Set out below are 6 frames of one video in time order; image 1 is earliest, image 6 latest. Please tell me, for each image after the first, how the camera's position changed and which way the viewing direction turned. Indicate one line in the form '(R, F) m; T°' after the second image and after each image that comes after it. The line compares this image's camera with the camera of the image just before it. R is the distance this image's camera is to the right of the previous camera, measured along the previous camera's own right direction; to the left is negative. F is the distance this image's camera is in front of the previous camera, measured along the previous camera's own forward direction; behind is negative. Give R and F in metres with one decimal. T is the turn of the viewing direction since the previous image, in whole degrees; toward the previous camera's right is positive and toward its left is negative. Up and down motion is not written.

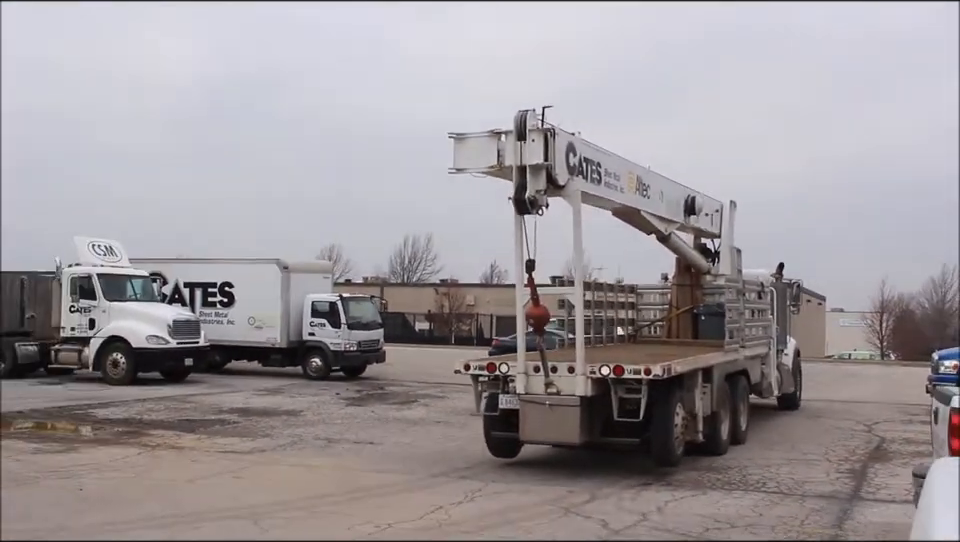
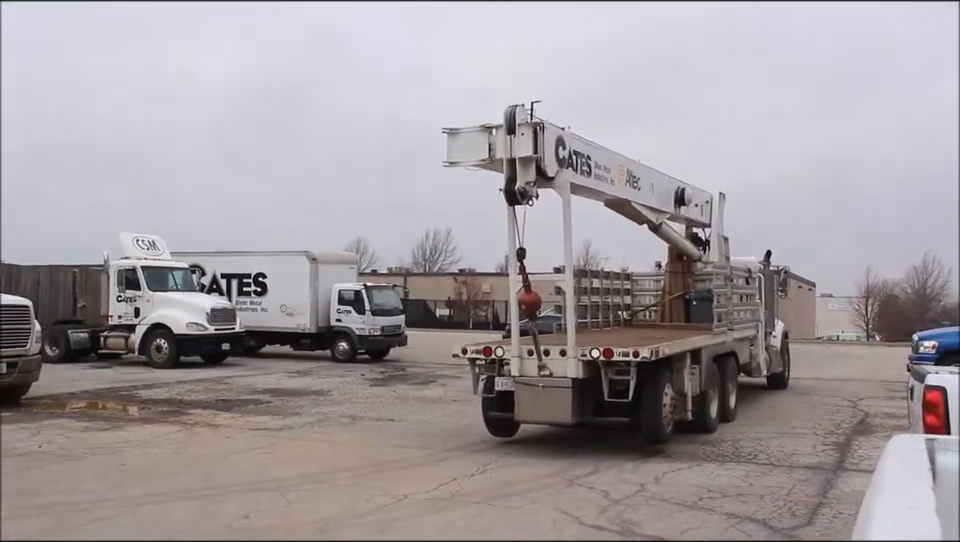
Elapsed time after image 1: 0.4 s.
(+0.2, -0.6) m; -2°
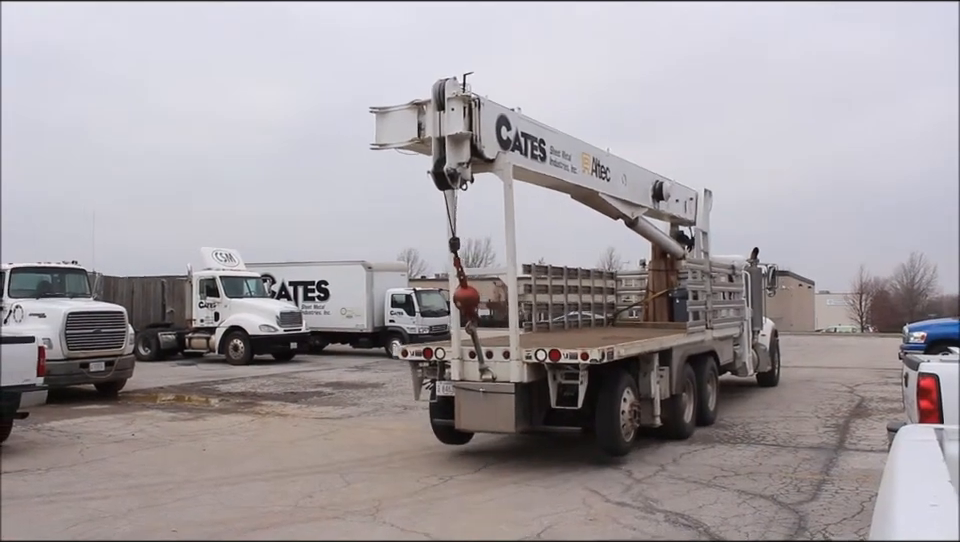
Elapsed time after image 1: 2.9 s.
(+0.1, -1.1) m; -3°
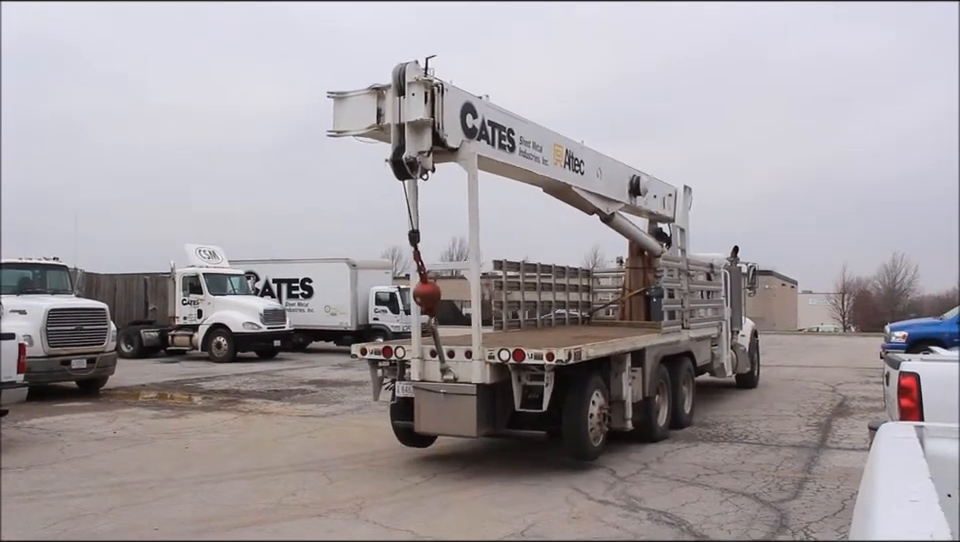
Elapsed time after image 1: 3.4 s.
(0.0, 0.0) m; +1°
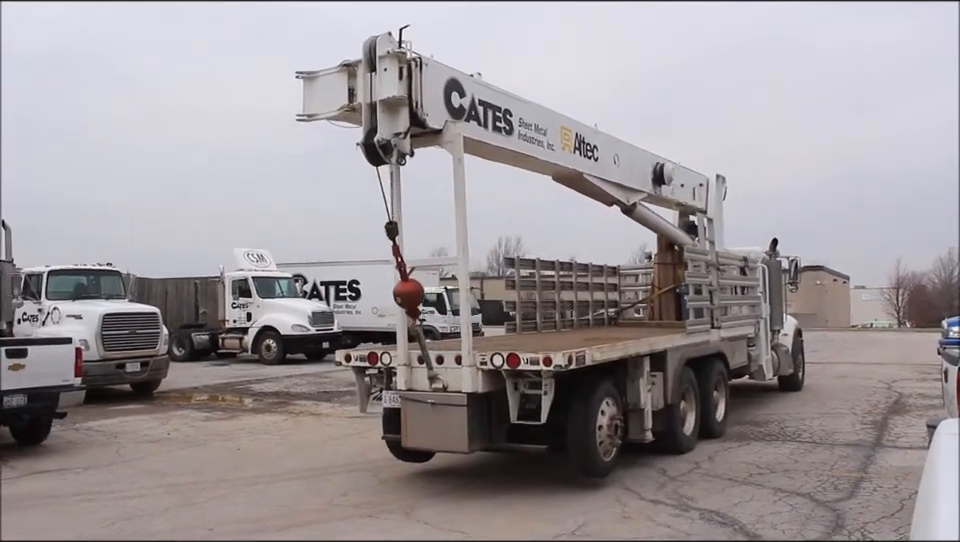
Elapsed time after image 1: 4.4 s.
(-0.1, 0.0) m; -2°
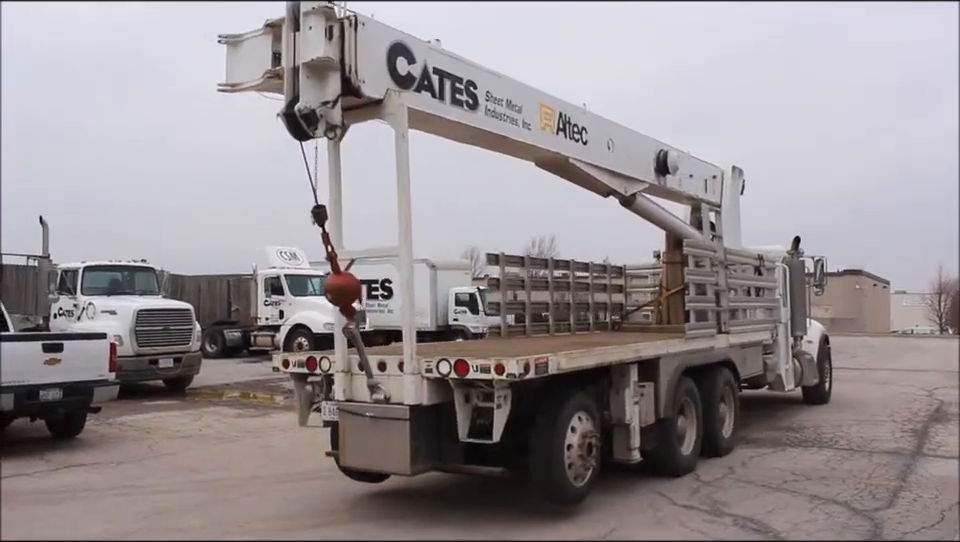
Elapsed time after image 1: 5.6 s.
(-0.1, 0.0) m; -2°
